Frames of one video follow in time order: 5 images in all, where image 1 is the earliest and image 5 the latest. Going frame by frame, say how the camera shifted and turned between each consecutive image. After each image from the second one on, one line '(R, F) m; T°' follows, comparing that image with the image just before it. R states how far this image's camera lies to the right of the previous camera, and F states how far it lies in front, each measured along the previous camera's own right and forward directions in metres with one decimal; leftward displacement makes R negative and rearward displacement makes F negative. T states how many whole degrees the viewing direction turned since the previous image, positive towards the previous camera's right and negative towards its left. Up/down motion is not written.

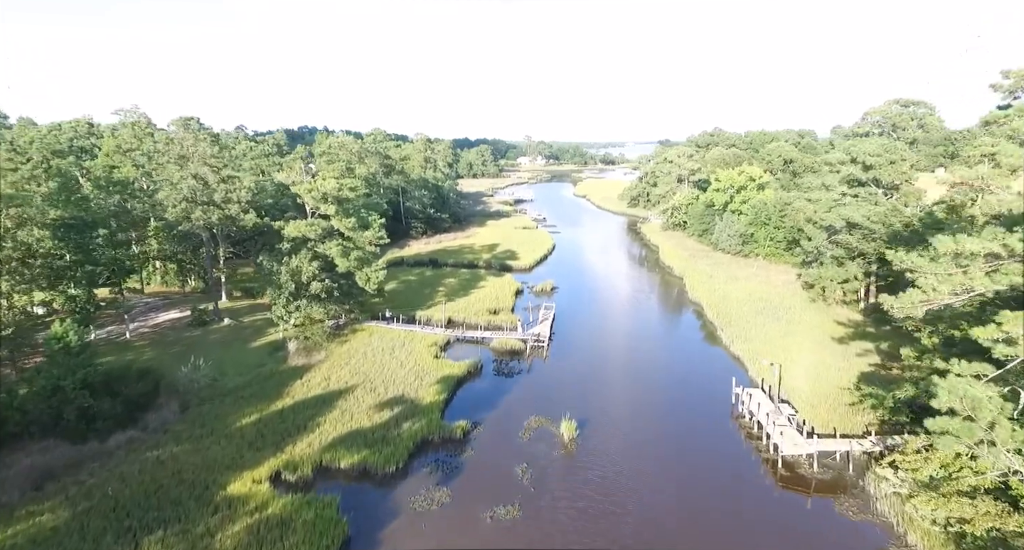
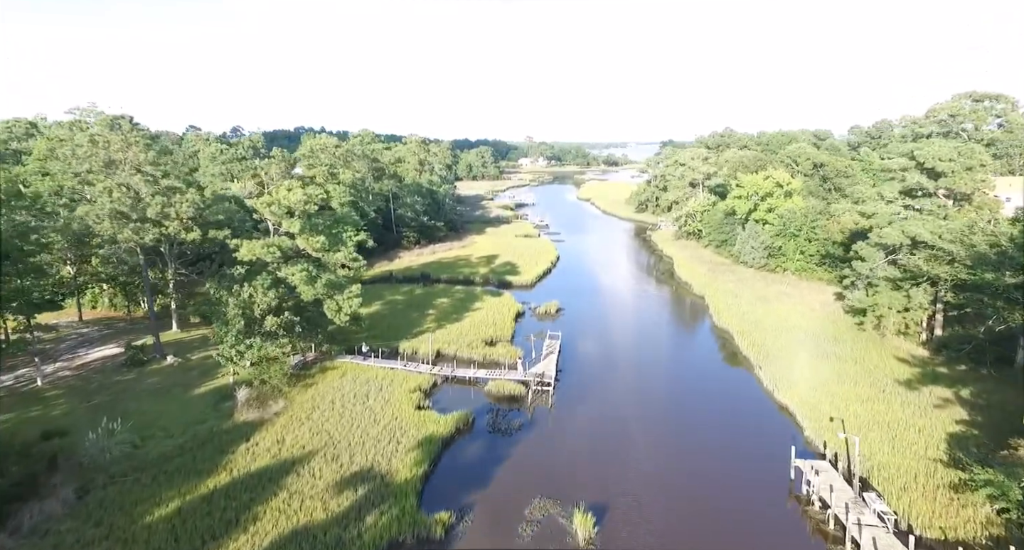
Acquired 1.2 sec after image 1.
(+0.1, +5.8) m; 0°
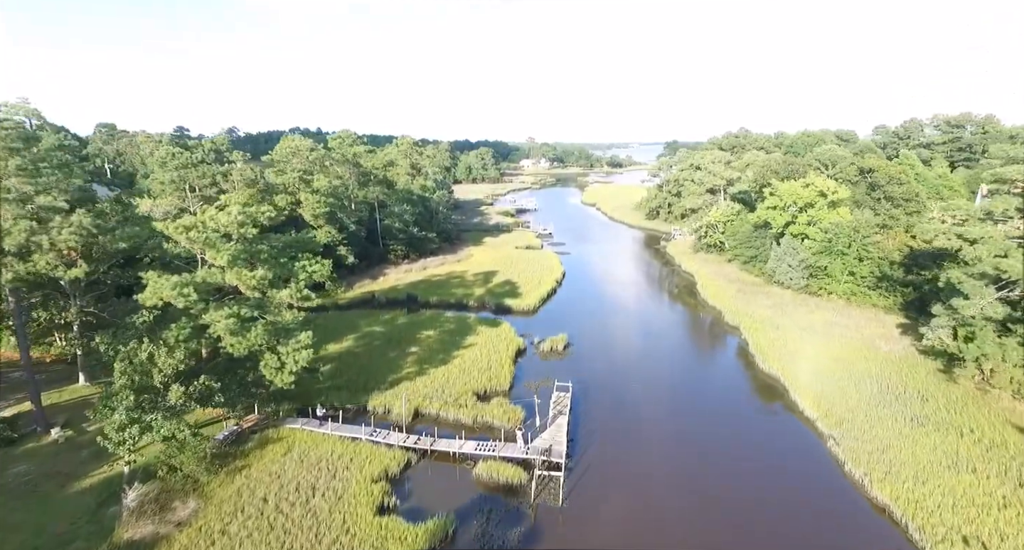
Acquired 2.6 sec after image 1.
(+0.1, +7.3) m; 0°
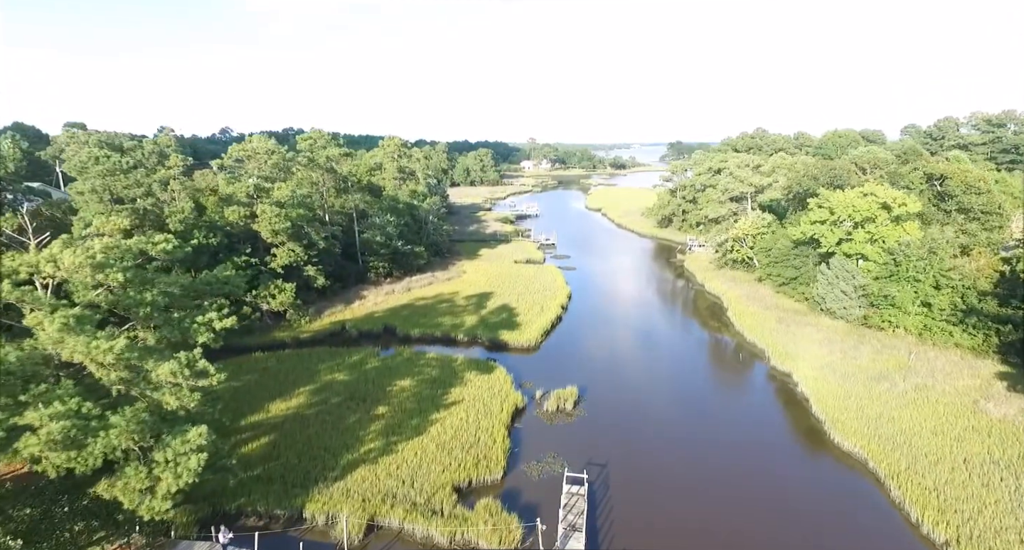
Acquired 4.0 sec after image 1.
(+0.3, +7.9) m; 0°
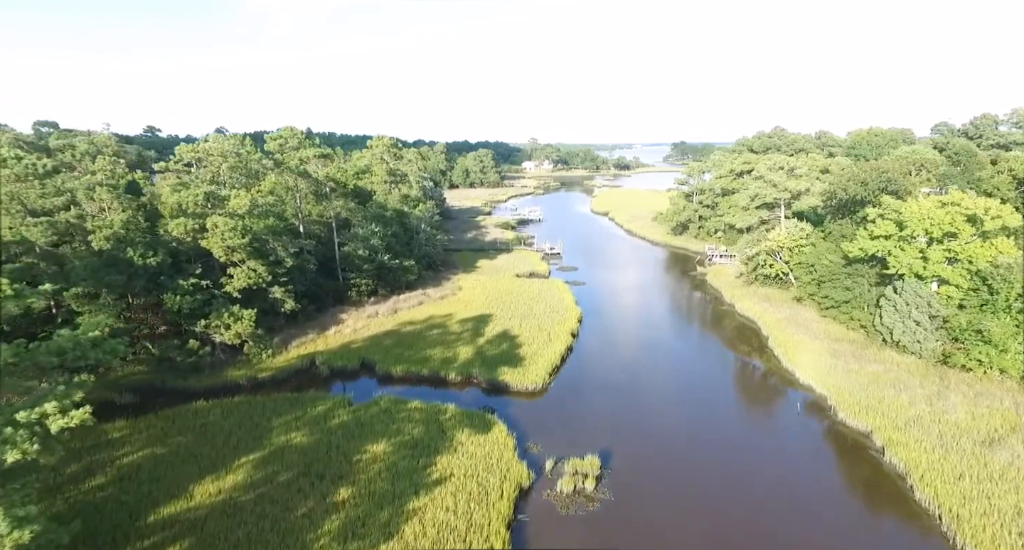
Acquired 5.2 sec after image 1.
(-0.1, +6.8) m; 0°
